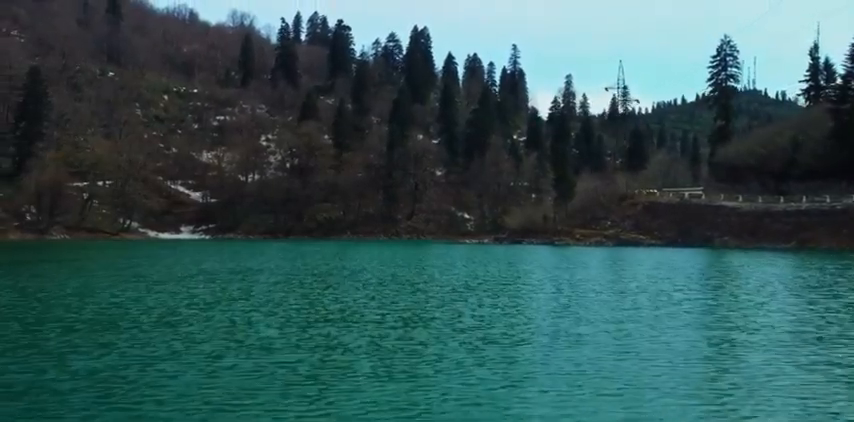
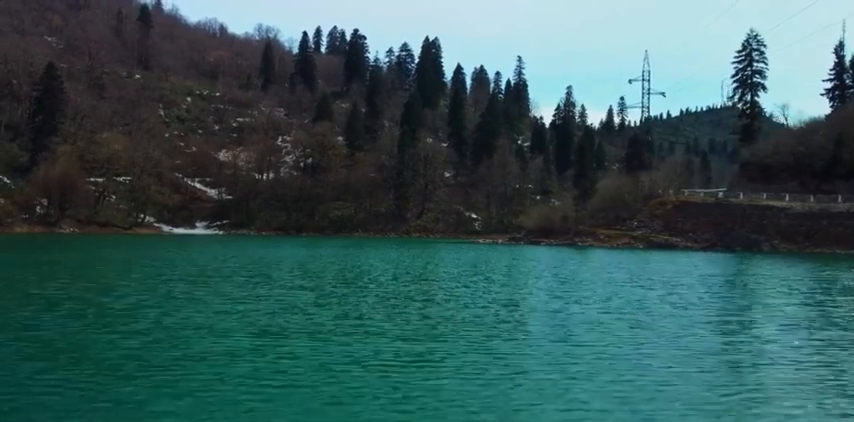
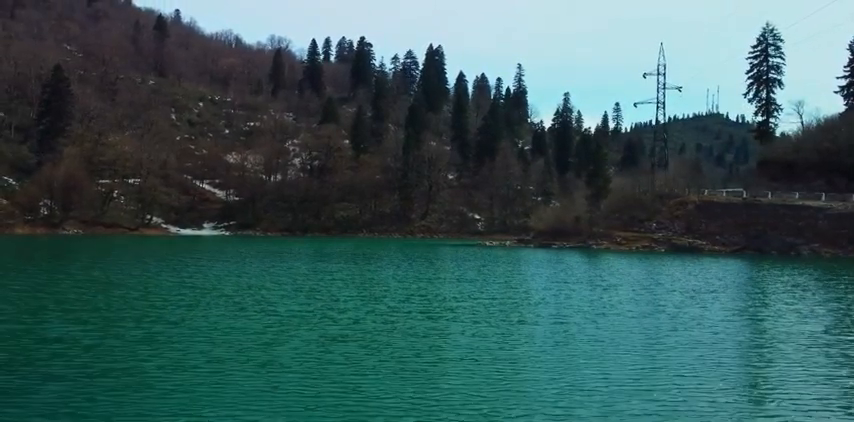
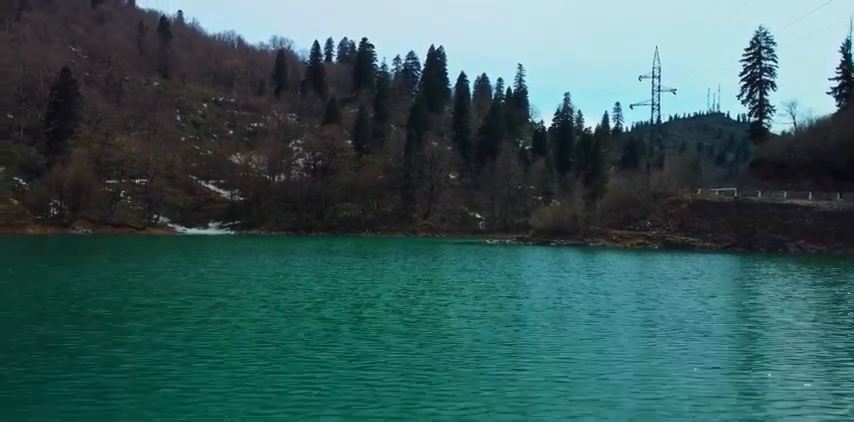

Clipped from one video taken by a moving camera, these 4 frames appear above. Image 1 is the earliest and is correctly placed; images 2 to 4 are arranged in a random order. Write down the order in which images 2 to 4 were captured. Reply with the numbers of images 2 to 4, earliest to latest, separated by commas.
2, 3, 4
